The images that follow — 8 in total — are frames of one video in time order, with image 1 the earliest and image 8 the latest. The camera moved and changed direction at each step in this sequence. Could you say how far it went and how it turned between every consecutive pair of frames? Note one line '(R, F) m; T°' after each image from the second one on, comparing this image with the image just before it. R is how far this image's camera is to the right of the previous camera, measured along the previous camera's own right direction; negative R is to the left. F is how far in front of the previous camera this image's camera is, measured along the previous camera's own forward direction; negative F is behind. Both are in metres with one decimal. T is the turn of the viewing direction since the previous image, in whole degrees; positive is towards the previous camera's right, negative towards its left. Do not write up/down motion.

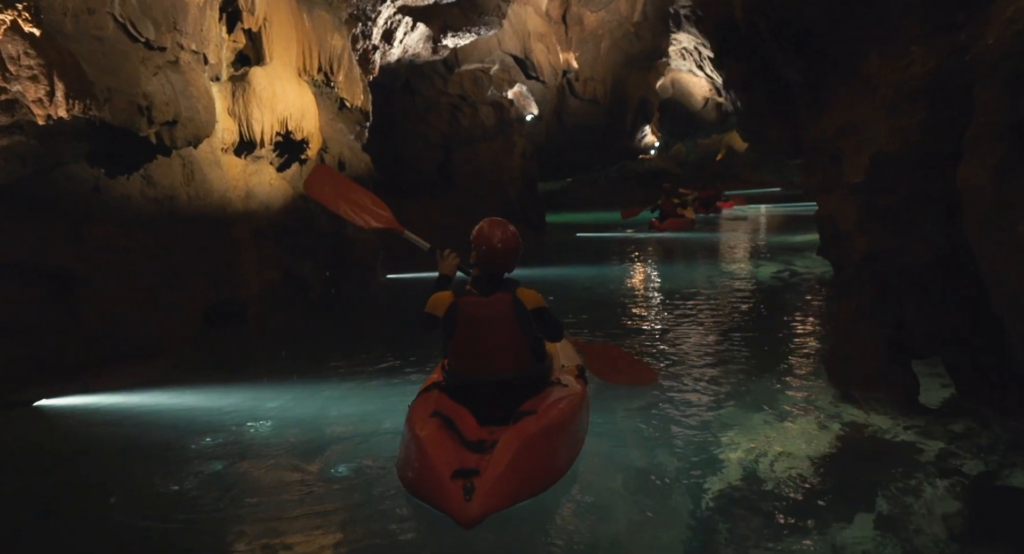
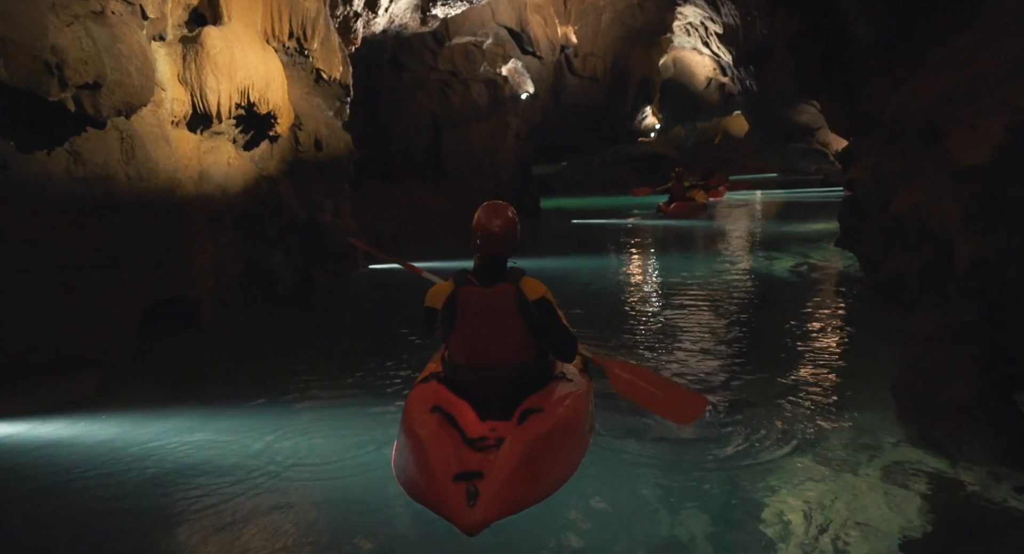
(0.0, +1.1) m; +1°
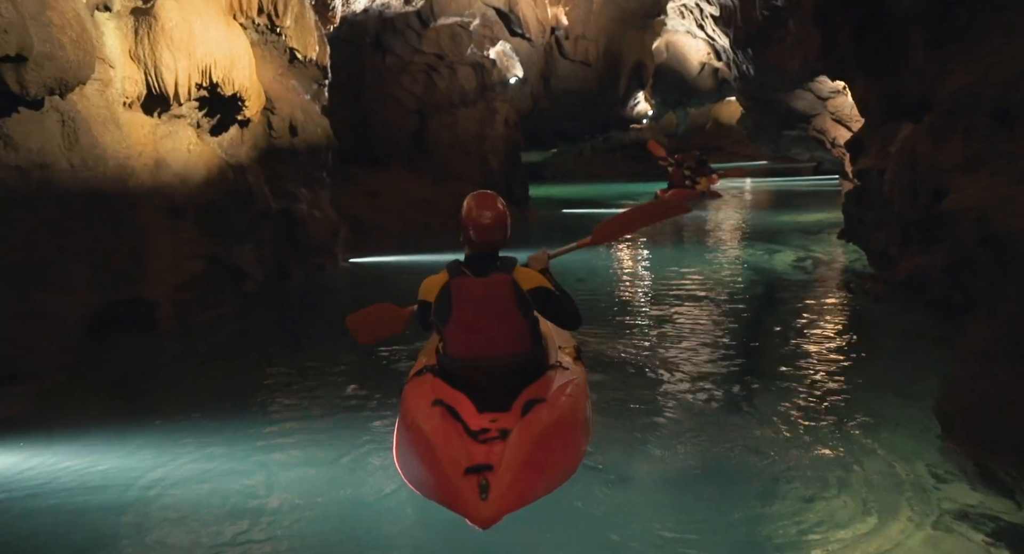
(0.0, +0.6) m; +1°
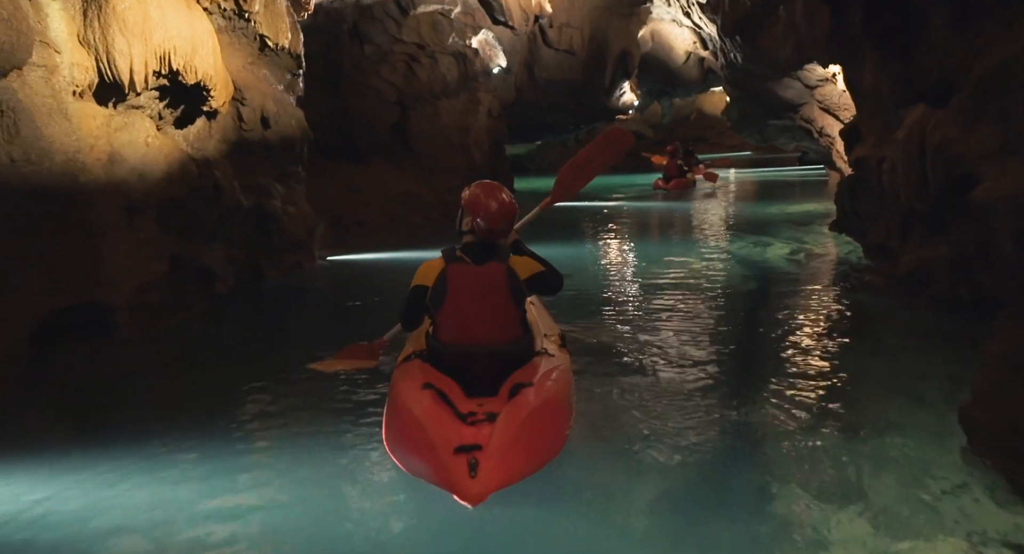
(0.0, +0.4) m; +1°
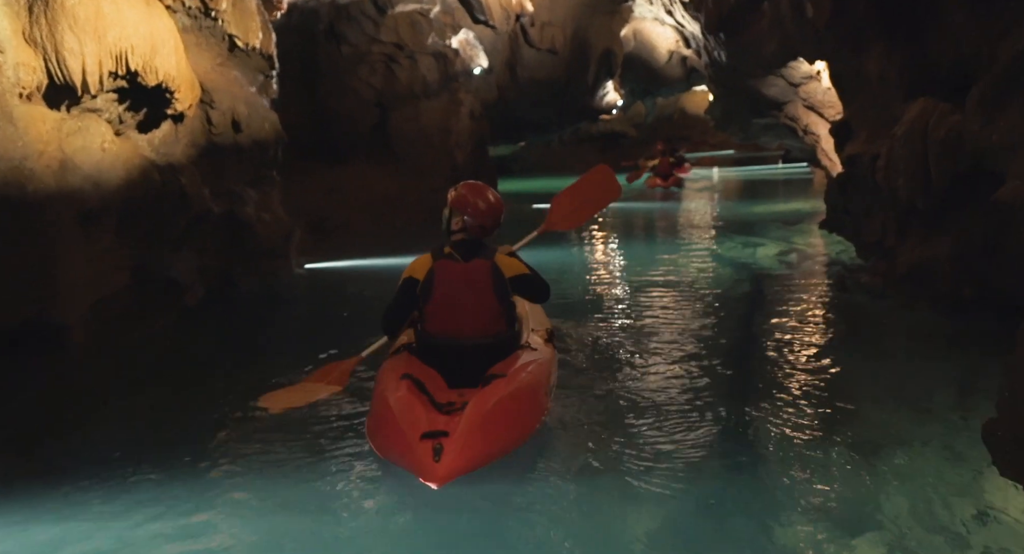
(0.0, +0.3) m; +1°
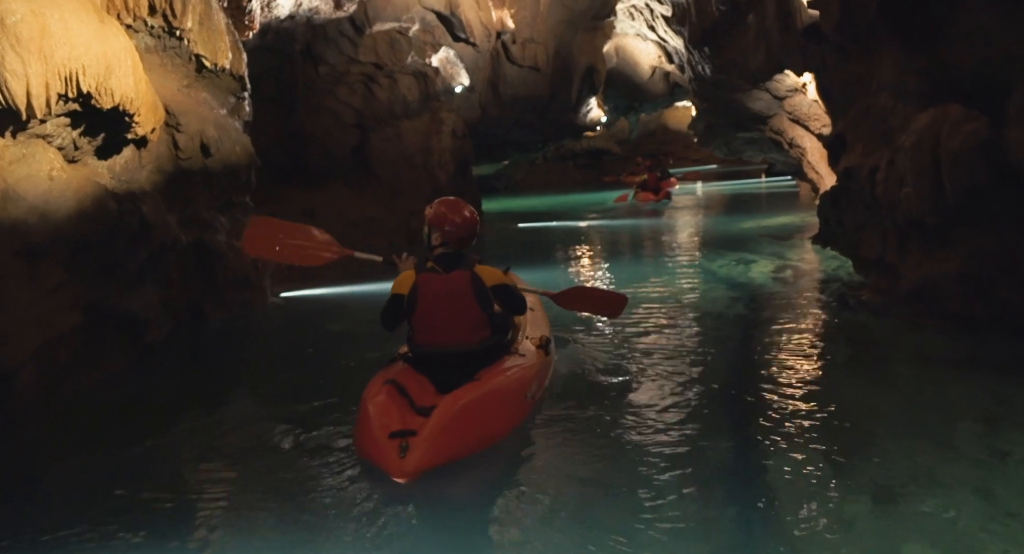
(0.0, +0.4) m; +1°
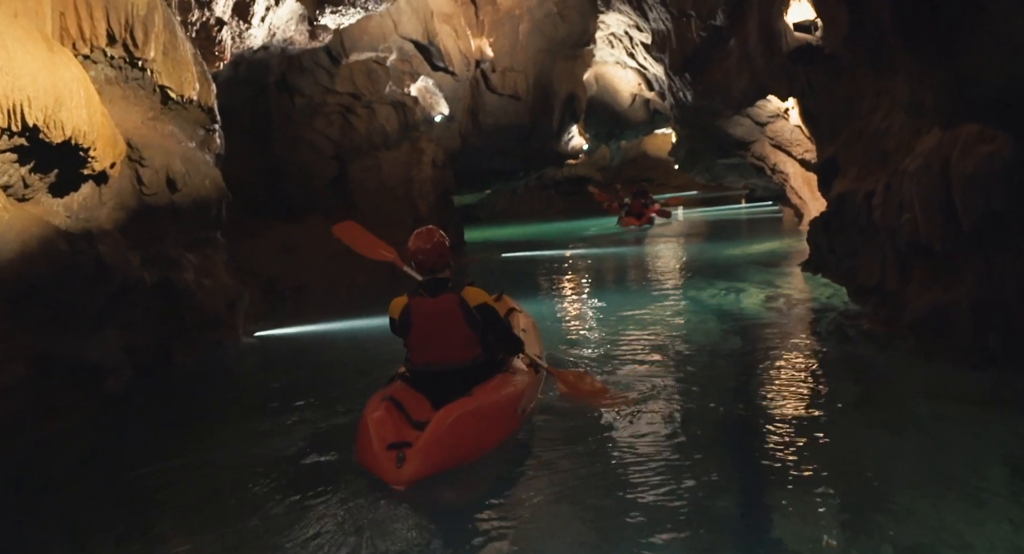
(0.0, +0.4) m; +1°
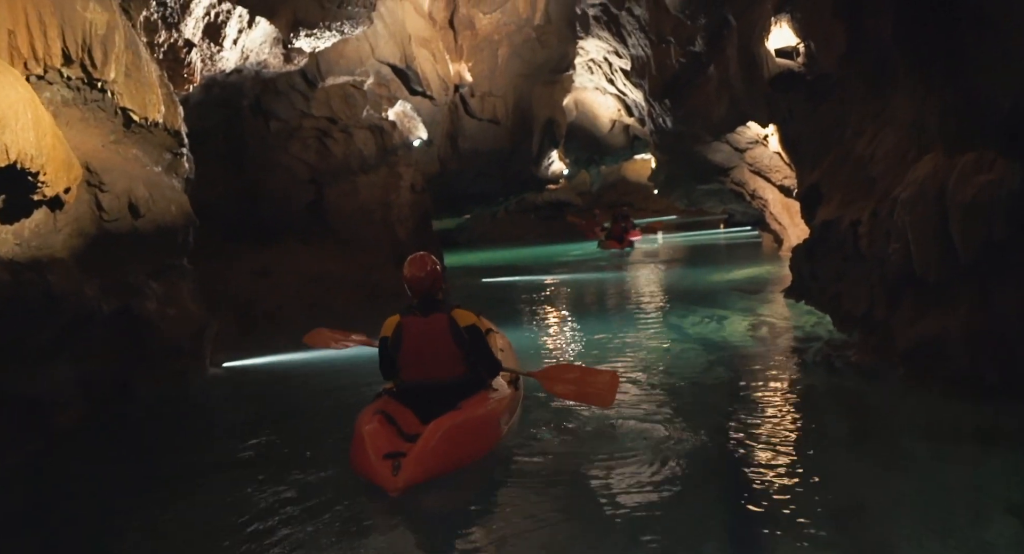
(0.0, +0.3) m; +1°
